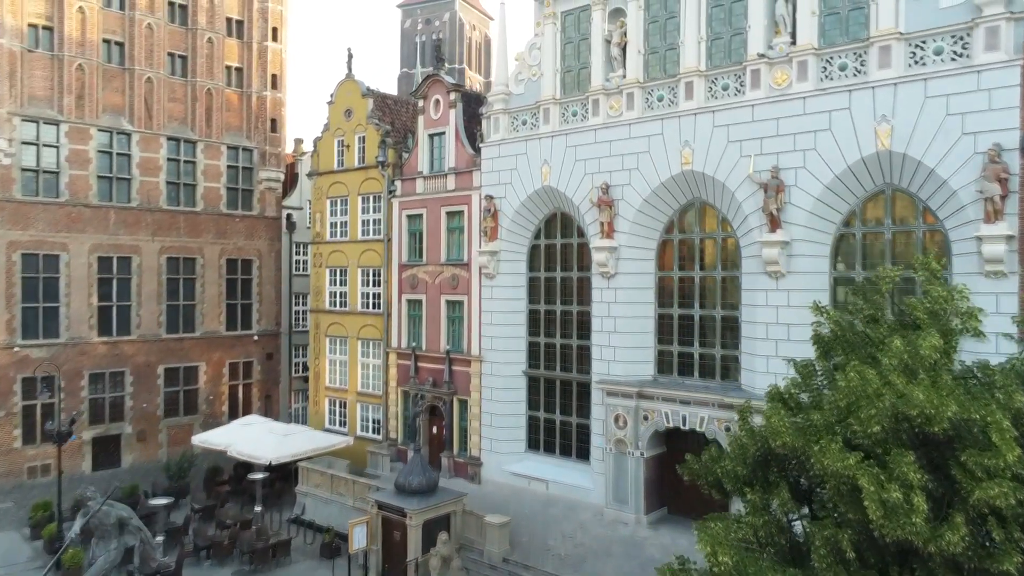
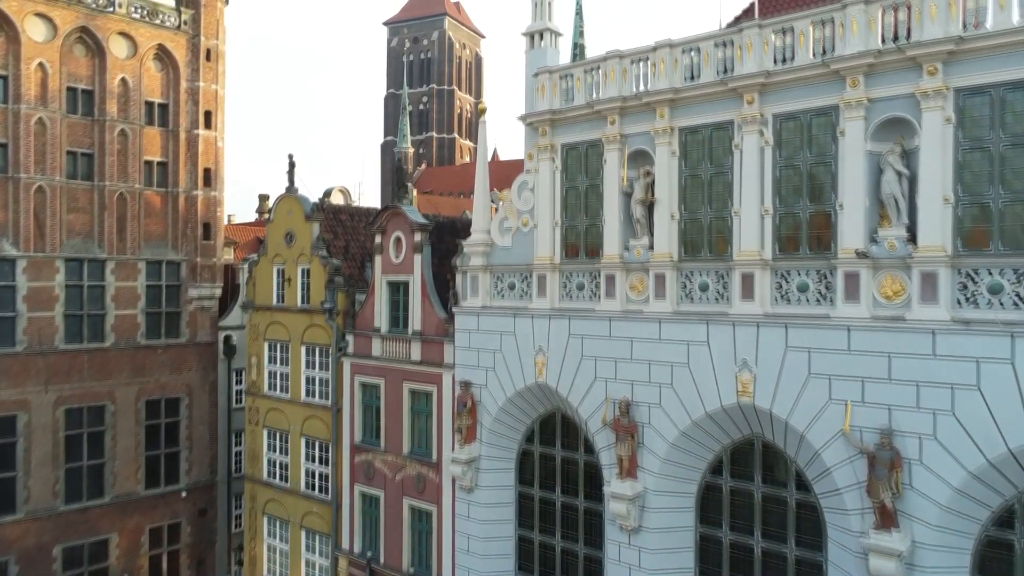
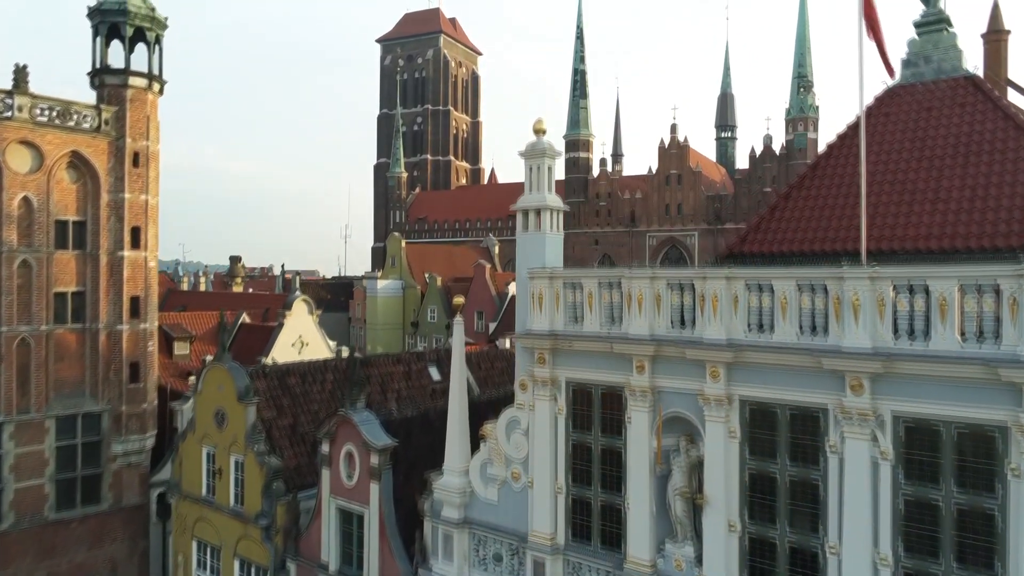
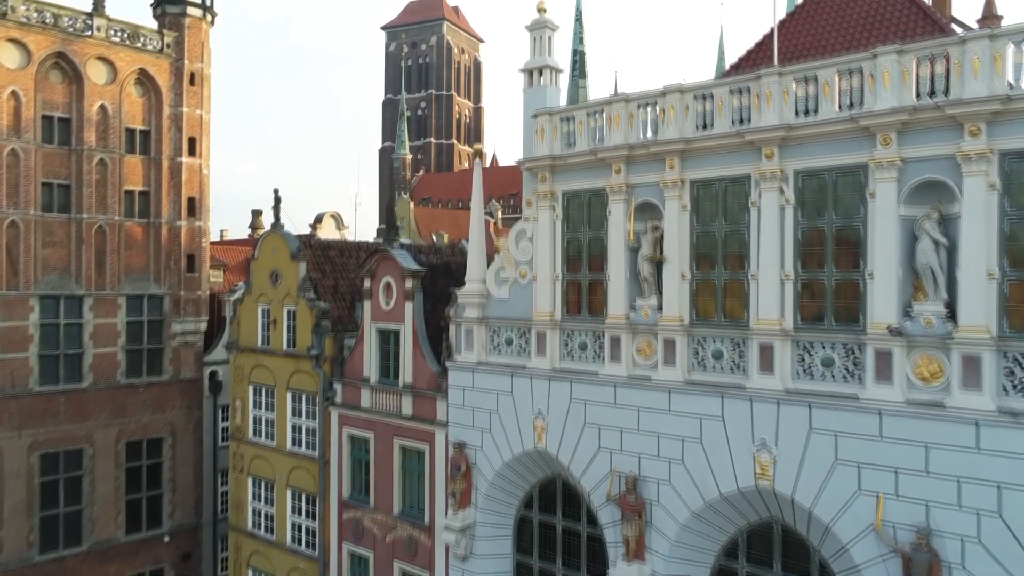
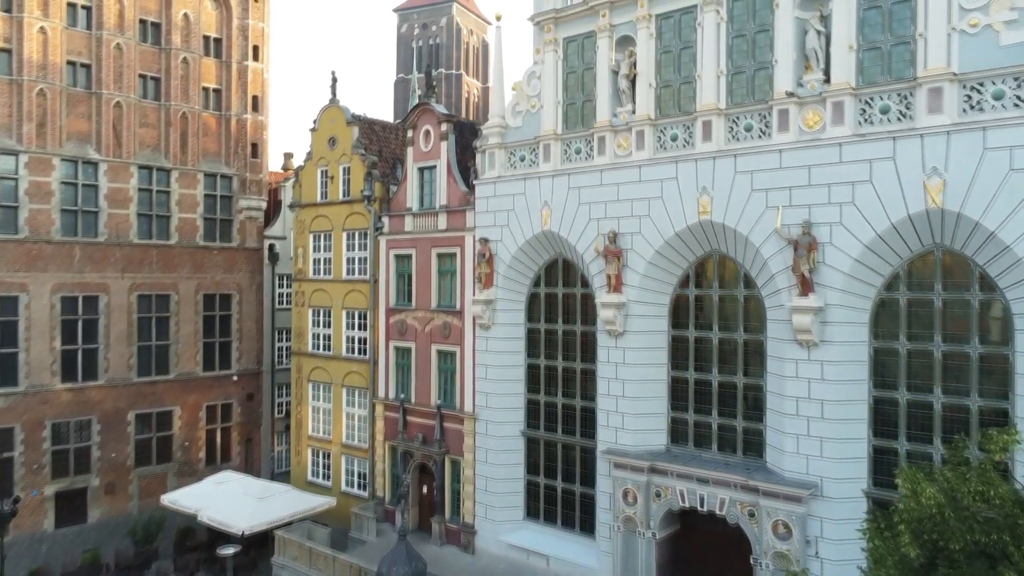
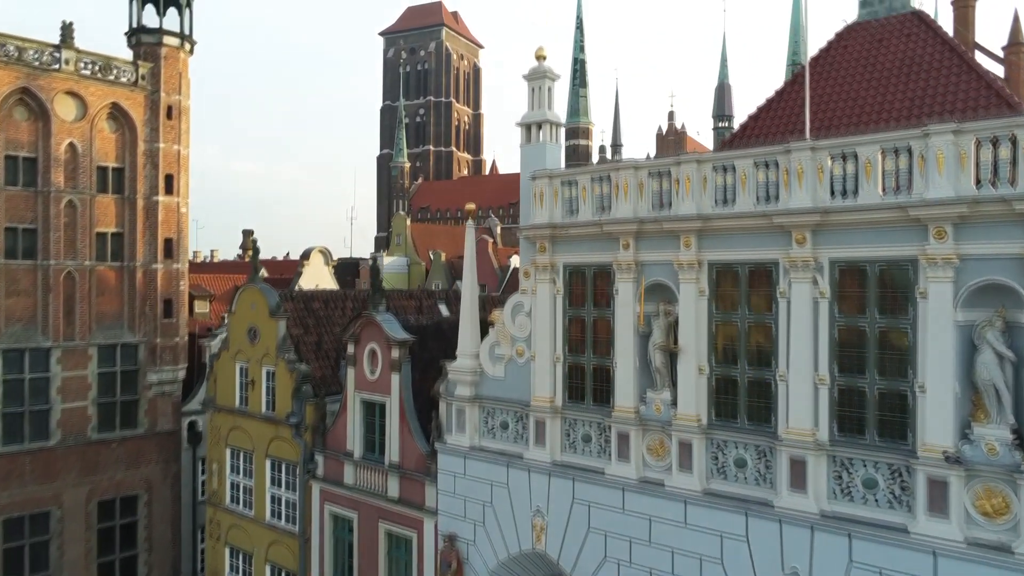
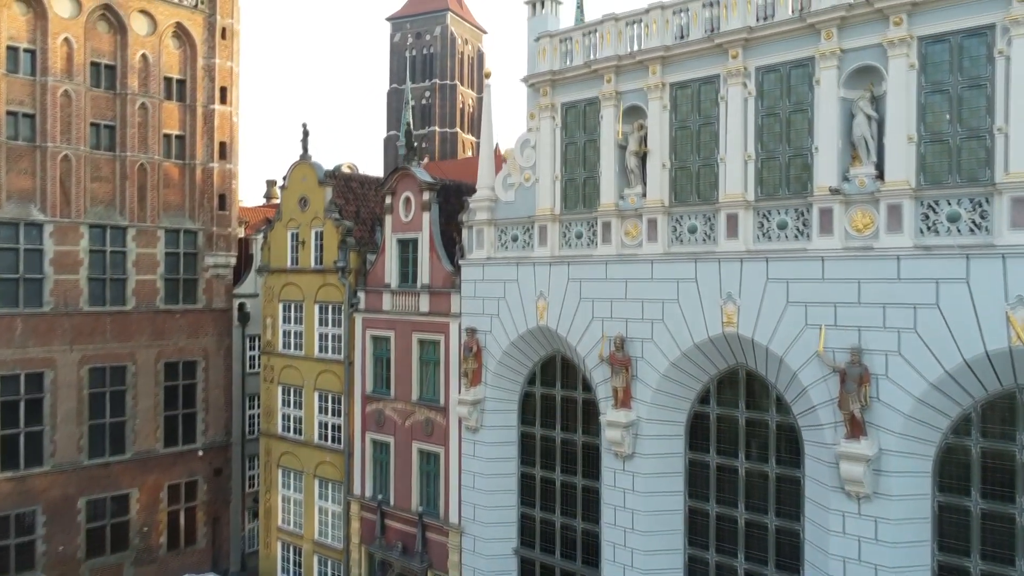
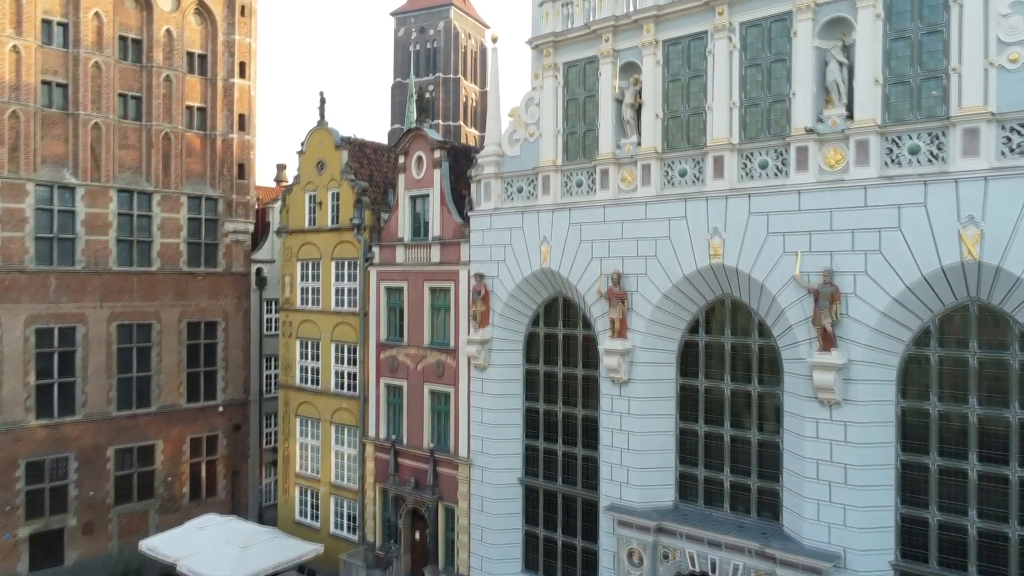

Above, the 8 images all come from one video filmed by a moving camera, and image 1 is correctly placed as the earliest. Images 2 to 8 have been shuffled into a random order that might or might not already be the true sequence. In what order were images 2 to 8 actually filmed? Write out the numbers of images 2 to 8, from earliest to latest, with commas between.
5, 8, 7, 2, 4, 6, 3
